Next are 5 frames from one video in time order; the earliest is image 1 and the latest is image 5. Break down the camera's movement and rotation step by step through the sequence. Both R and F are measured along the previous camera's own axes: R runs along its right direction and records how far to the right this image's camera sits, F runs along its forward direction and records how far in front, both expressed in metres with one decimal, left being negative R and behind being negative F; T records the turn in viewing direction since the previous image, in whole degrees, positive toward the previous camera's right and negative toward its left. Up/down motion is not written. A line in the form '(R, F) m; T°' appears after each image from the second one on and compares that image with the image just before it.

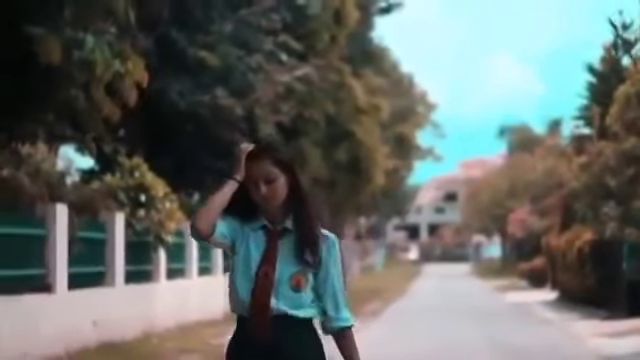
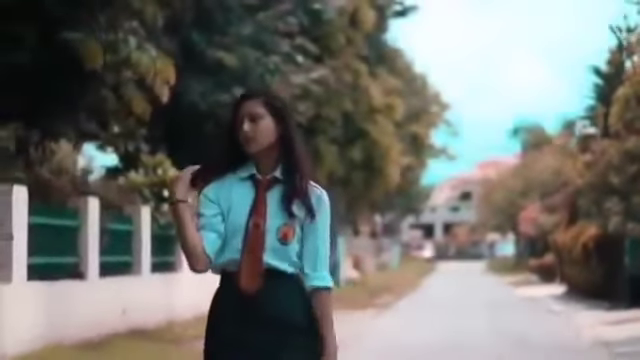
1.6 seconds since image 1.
(0.0, -1.2) m; -1°
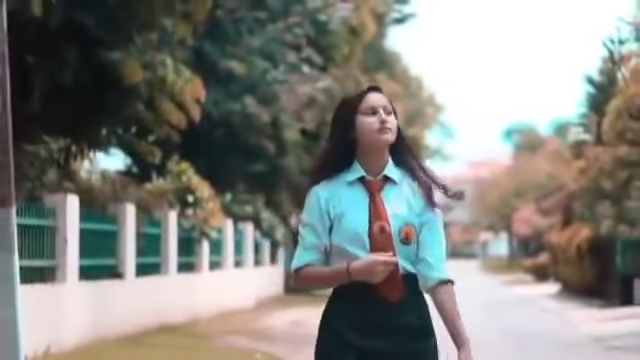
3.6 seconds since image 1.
(-0.3, -1.6) m; 0°
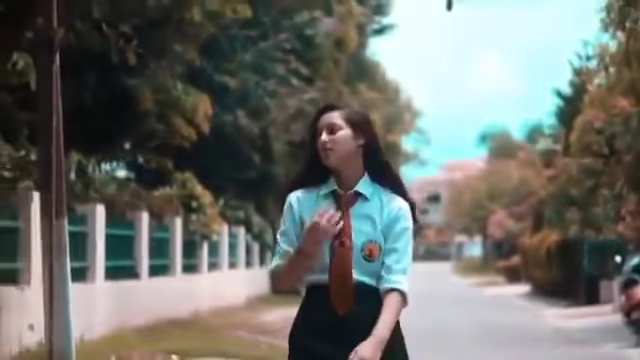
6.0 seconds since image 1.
(-0.3, -2.2) m; +1°
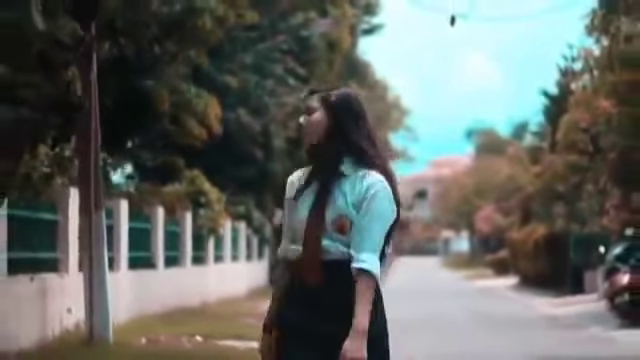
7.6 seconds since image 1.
(-0.3, -1.4) m; +1°
